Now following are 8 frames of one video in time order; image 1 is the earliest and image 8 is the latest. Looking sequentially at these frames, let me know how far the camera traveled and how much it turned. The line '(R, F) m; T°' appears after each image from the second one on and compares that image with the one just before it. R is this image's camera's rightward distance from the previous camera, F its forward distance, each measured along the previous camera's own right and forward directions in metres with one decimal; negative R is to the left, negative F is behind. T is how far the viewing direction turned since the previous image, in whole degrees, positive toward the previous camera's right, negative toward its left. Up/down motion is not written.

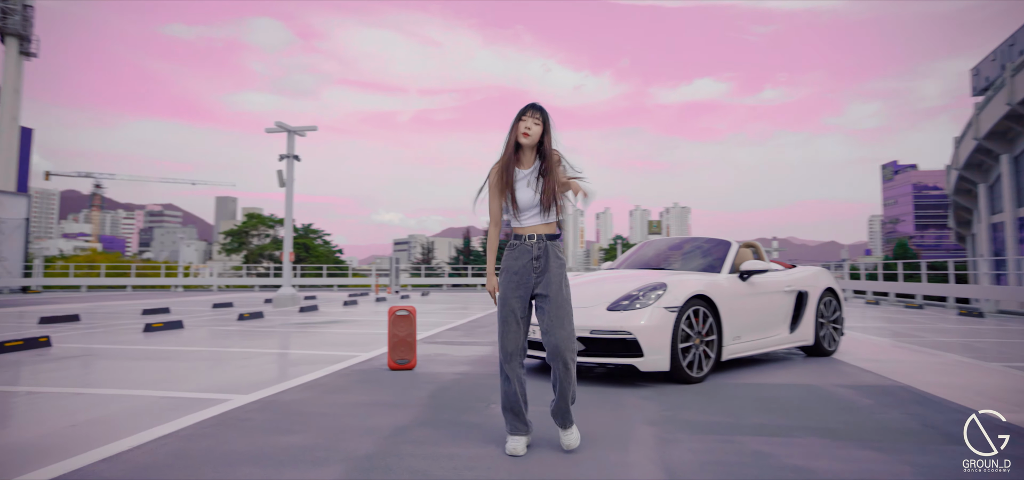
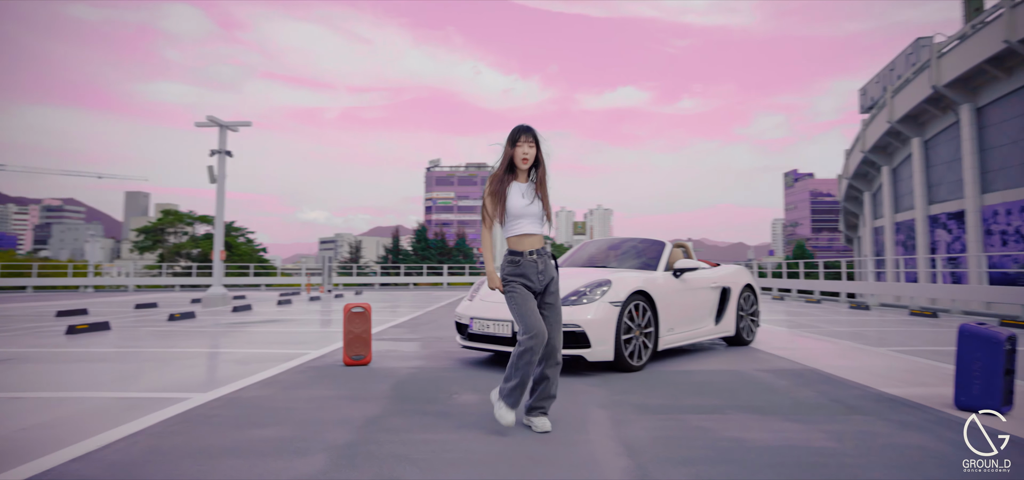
(-0.2, -0.1) m; +8°
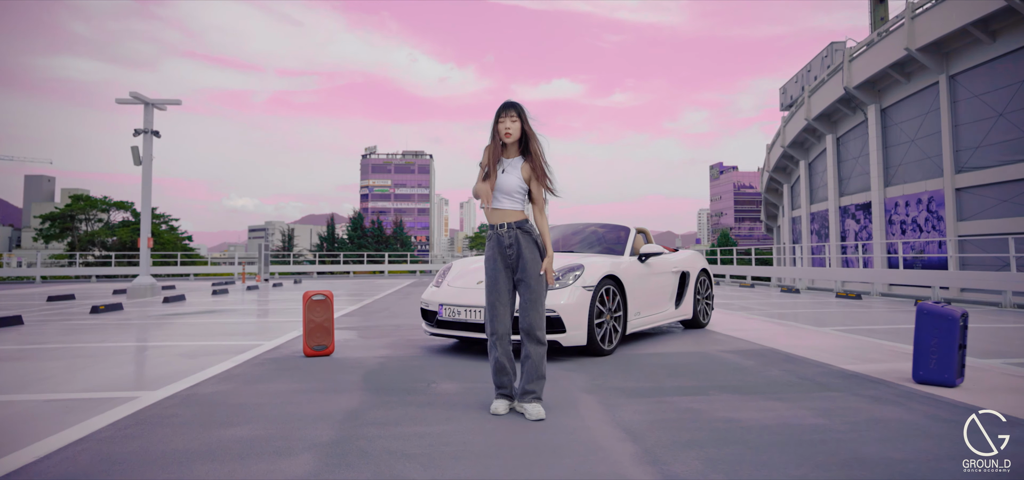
(-0.2, +0.1) m; +7°
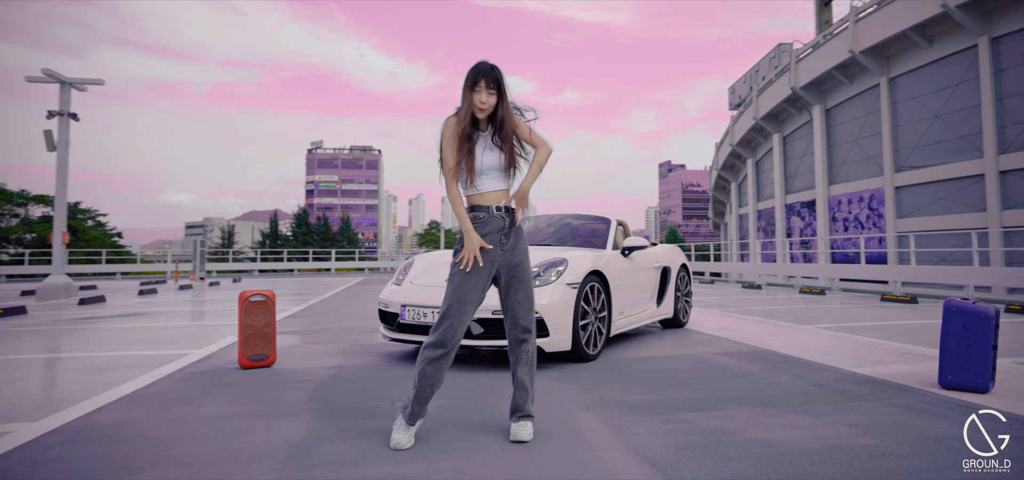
(-0.1, +0.5) m; +5°
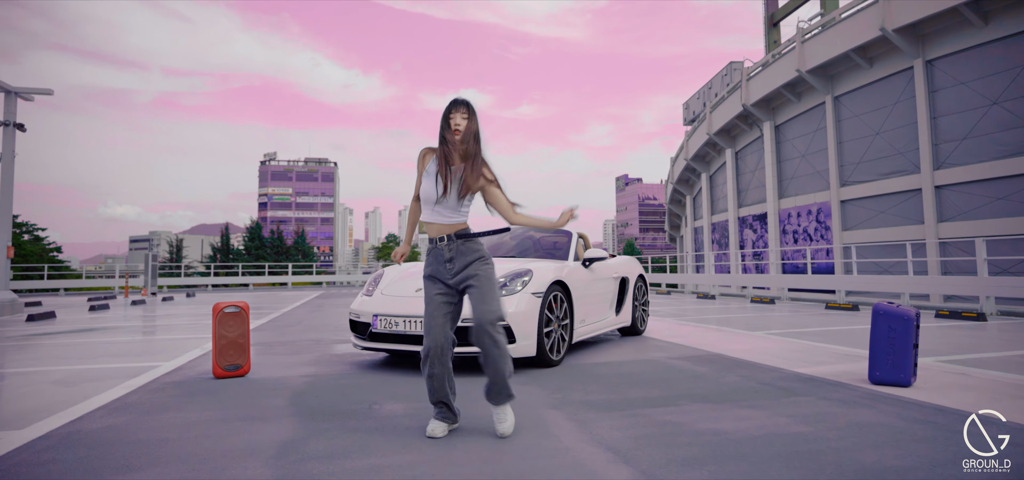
(0.0, -0.2) m; +4°
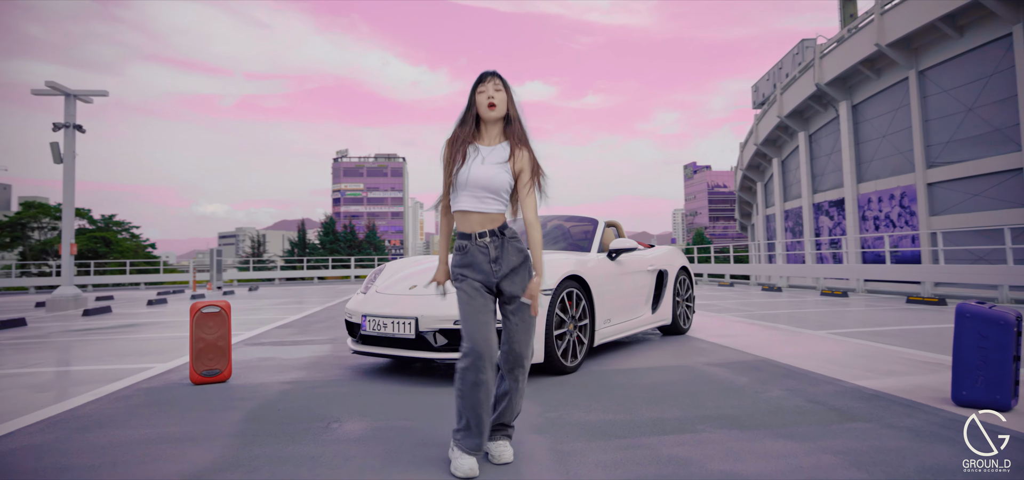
(+0.3, +0.4) m; -7°
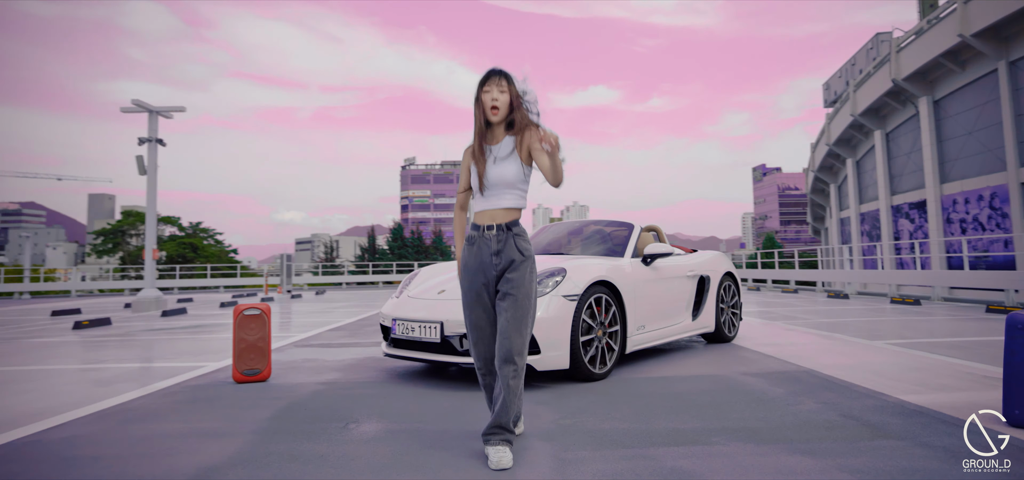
(+0.2, 0.0) m; -6°
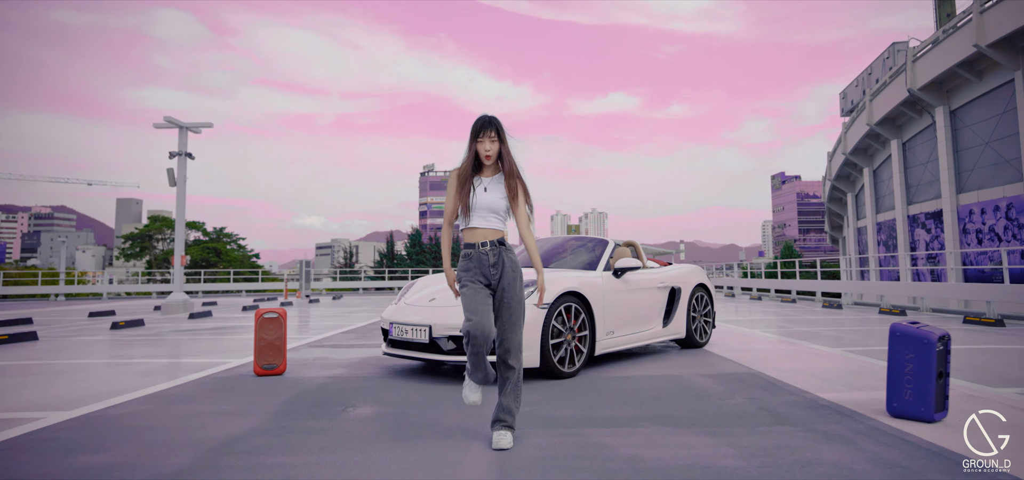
(+0.2, -0.5) m; -2°
